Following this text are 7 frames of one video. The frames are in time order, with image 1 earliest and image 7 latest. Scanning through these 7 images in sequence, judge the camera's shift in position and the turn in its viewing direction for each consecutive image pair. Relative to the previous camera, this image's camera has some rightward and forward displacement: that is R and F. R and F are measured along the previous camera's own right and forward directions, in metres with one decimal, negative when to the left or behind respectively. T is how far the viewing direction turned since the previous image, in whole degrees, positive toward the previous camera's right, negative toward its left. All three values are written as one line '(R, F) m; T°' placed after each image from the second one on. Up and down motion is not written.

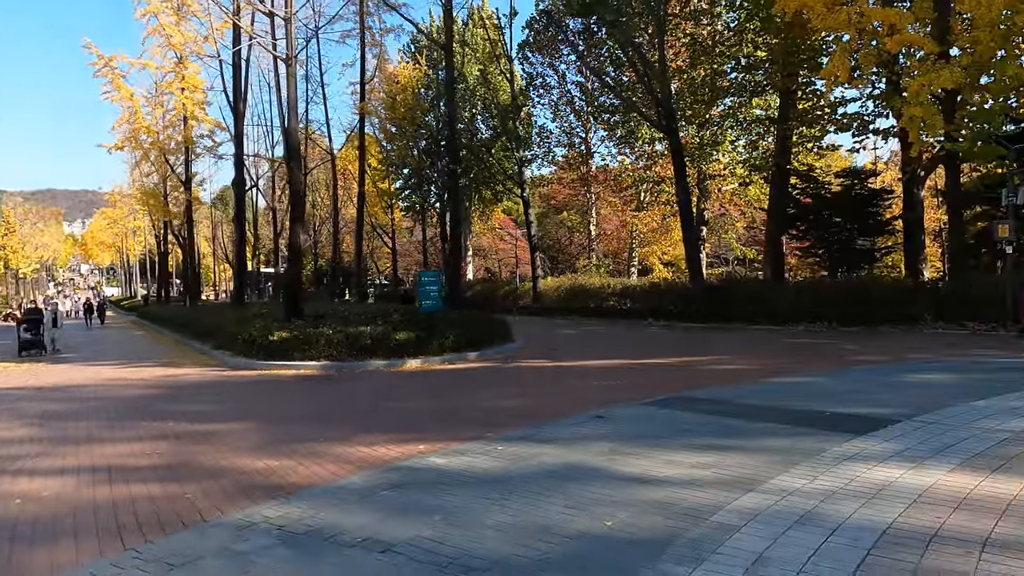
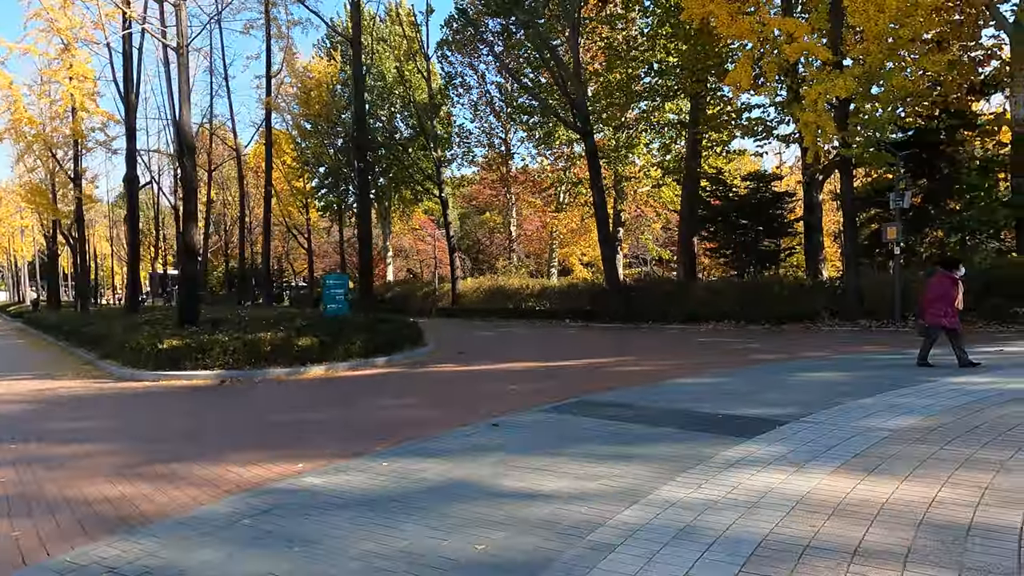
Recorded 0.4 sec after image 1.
(+0.3, +0.2) m; +6°
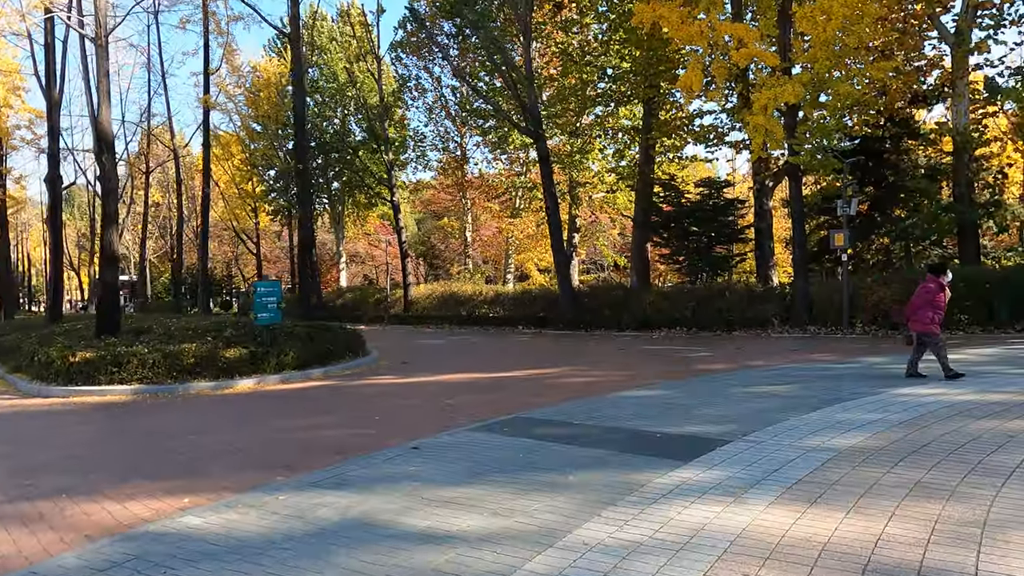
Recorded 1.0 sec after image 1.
(+0.3, +0.5) m; +3°
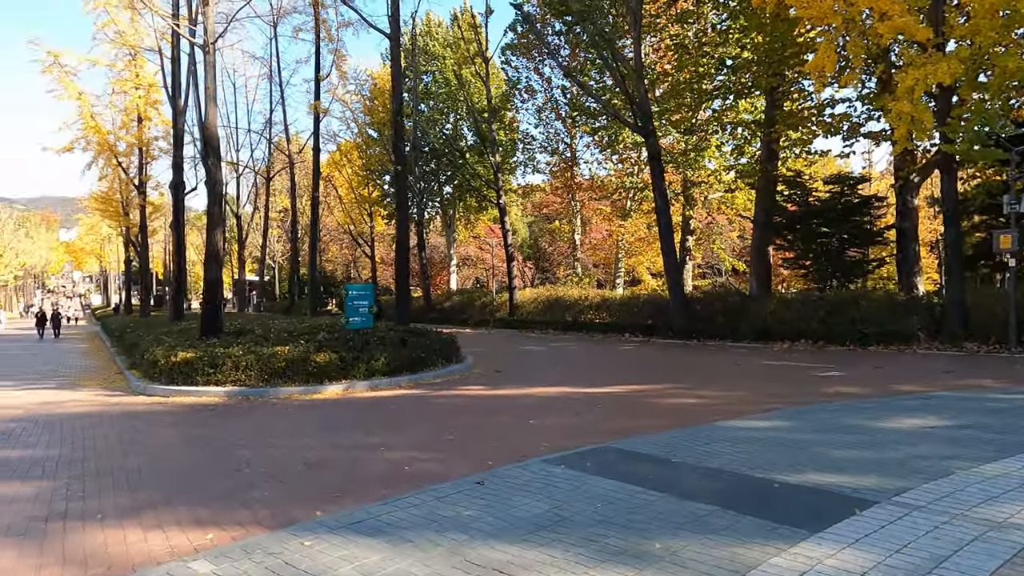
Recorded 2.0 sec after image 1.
(+0.2, +0.9) m; -10°
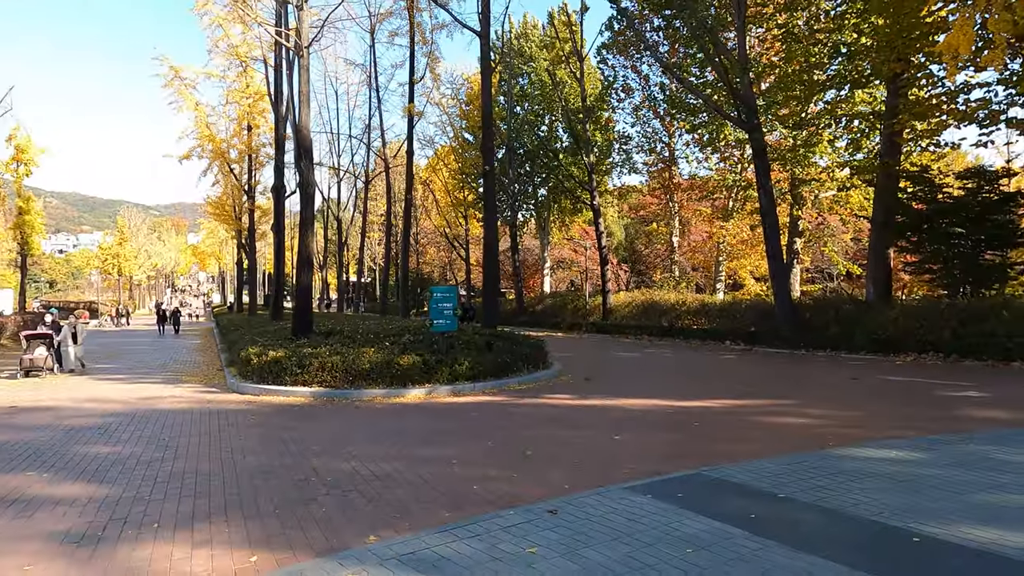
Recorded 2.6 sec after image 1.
(+0.1, +0.5) m; -8°
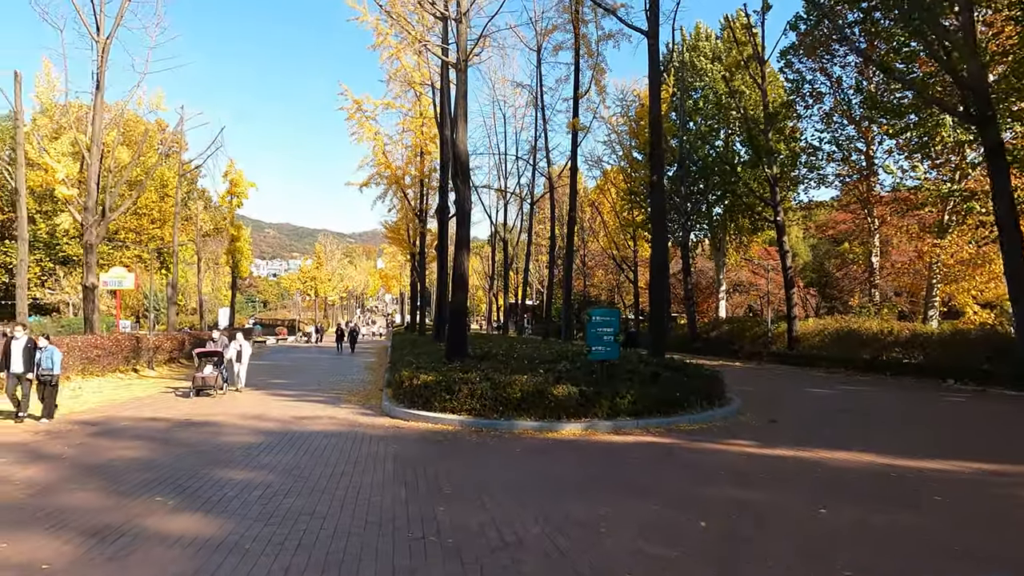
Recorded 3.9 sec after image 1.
(0.0, +1.2) m; -15°
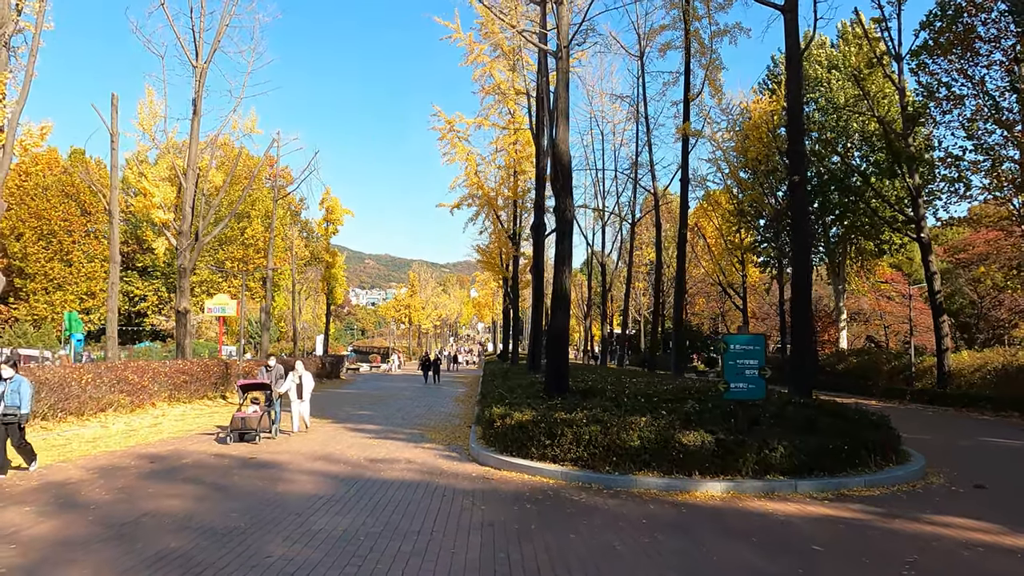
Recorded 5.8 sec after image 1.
(-0.3, +1.8) m; -8°
